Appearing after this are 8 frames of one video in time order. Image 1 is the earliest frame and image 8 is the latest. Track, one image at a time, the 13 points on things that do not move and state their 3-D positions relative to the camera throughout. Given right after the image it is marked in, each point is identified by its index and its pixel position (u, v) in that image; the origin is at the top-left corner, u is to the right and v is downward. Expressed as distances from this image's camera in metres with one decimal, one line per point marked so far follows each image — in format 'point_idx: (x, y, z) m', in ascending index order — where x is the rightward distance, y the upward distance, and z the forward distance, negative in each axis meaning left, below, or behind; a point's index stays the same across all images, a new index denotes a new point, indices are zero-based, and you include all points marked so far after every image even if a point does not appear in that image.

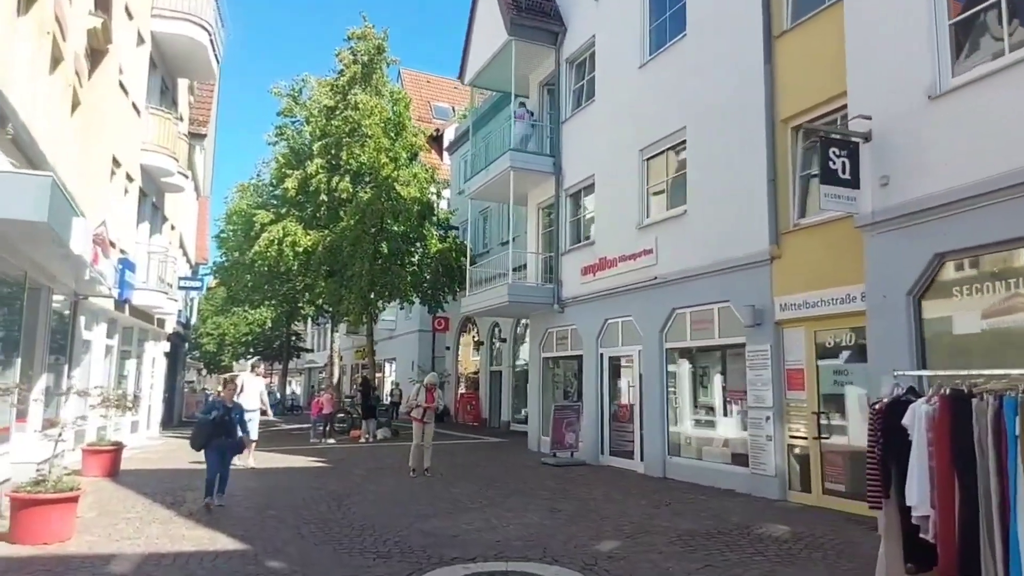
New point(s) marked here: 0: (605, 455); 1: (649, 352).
0: (+2.1, -3.8, +15.8) m
1: (+2.8, -1.3, +14.3) m
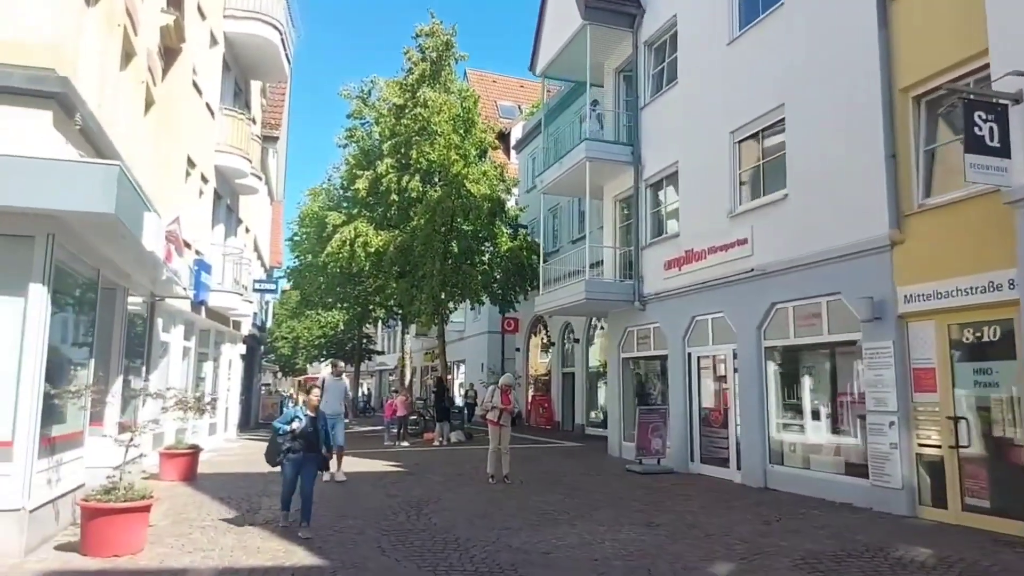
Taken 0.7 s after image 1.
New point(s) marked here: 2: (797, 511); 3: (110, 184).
0: (+3.9, -3.7, +14.7) m
1: (+4.4, -1.2, +13.1) m
2: (+4.2, -3.3, +10.3) m
3: (-4.1, +1.1, +7.1) m
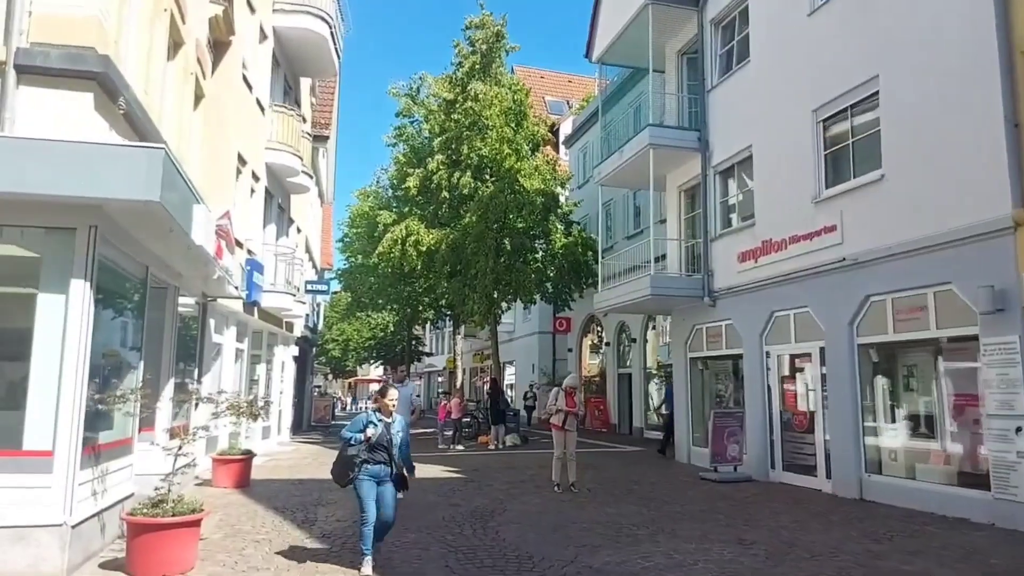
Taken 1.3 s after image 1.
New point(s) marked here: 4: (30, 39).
0: (+5.1, -3.5, +13.5) m
1: (+5.6, -1.0, +12.0) m
2: (+5.2, -3.2, +9.2) m
3: (-3.3, +1.1, +6.5) m
4: (-4.7, +2.4, +6.8) m
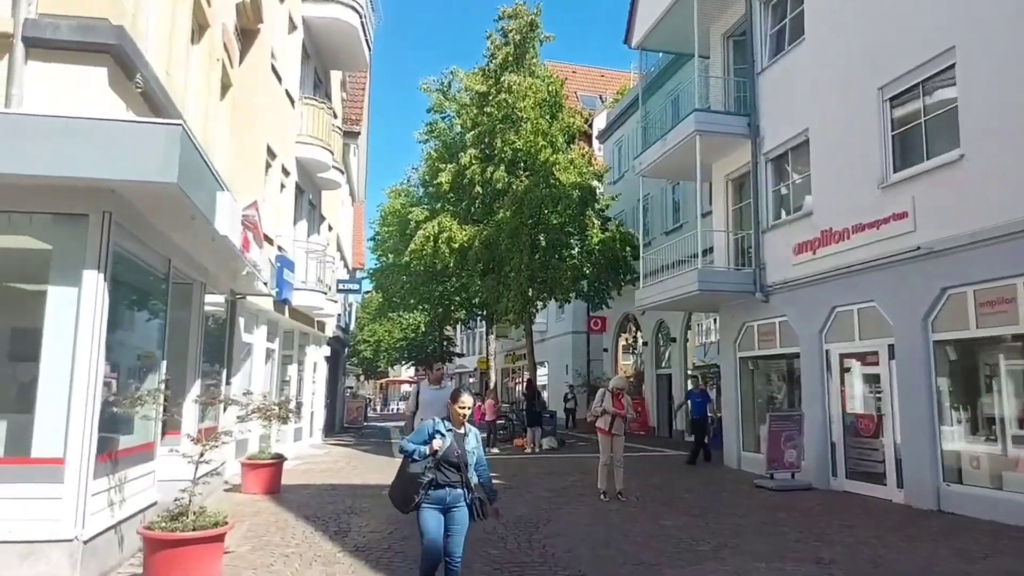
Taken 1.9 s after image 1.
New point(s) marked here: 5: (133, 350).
0: (+5.9, -3.4, +12.6) m
1: (+6.2, -0.9, +11.0) m
2: (+5.8, -3.0, +8.2) m
3: (-2.9, +1.2, +6.0) m
4: (-4.3, +2.5, +6.3) m
5: (-4.0, -0.7, +7.4) m
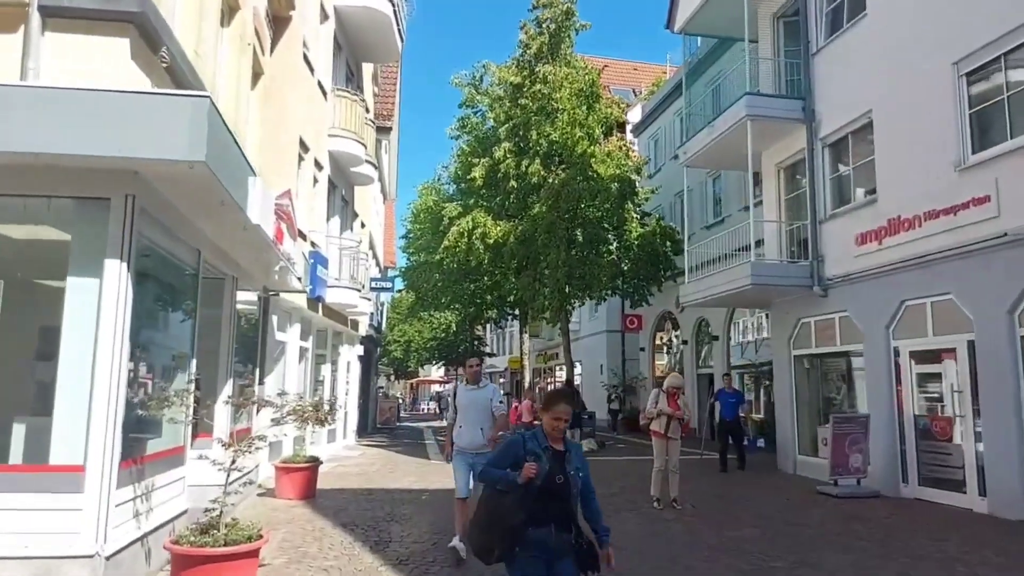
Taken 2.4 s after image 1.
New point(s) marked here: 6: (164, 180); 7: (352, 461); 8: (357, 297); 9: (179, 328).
0: (+6.7, -3.3, +11.7) m
1: (+6.9, -0.8, +10.1) m
2: (+6.4, -2.9, +7.3) m
3: (-2.4, +1.3, +5.4) m
4: (-3.8, +2.6, +5.8) m
5: (-3.5, -0.6, +6.9) m
6: (-2.9, +0.9, +5.9) m
7: (-3.8, -4.1, +16.6) m
8: (-3.7, -0.2, +16.6) m
9: (-3.5, -0.4, +7.3) m
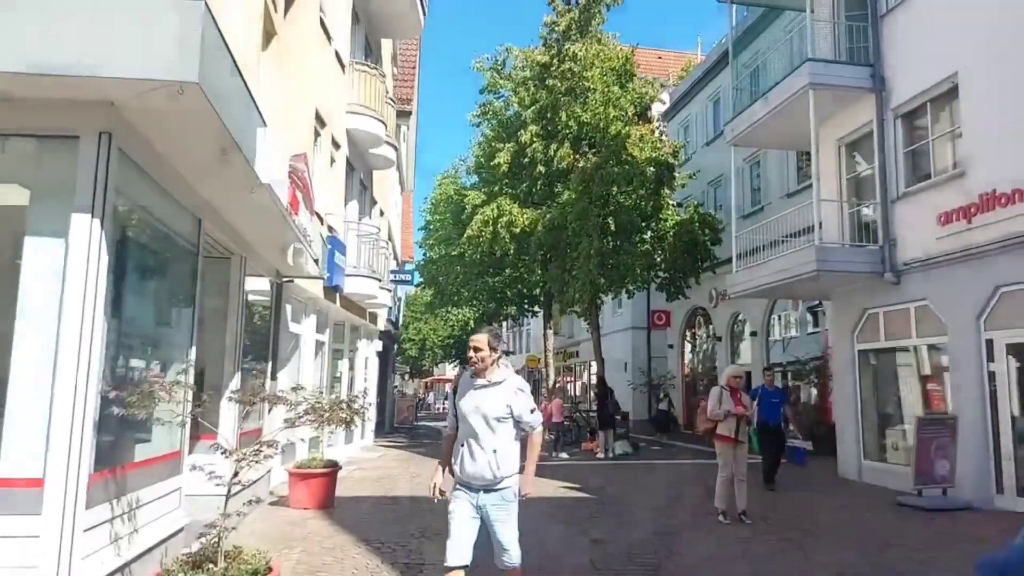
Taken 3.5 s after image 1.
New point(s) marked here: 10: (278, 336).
0: (+7.3, -3.1, +10.3) m
1: (+7.5, -0.6, +8.7) m
2: (+6.9, -2.7, +5.9) m
3: (-1.9, +1.5, +4.1) m
4: (-3.3, +2.8, +4.6) m
5: (-2.9, -0.4, +5.7) m
6: (-2.4, +1.1, +4.6) m
7: (-3.1, -3.9, +15.3) m
8: (-3.0, 0.0, +15.3) m
9: (-3.0, -0.2, +6.1) m
10: (-3.8, -0.8, +11.3) m
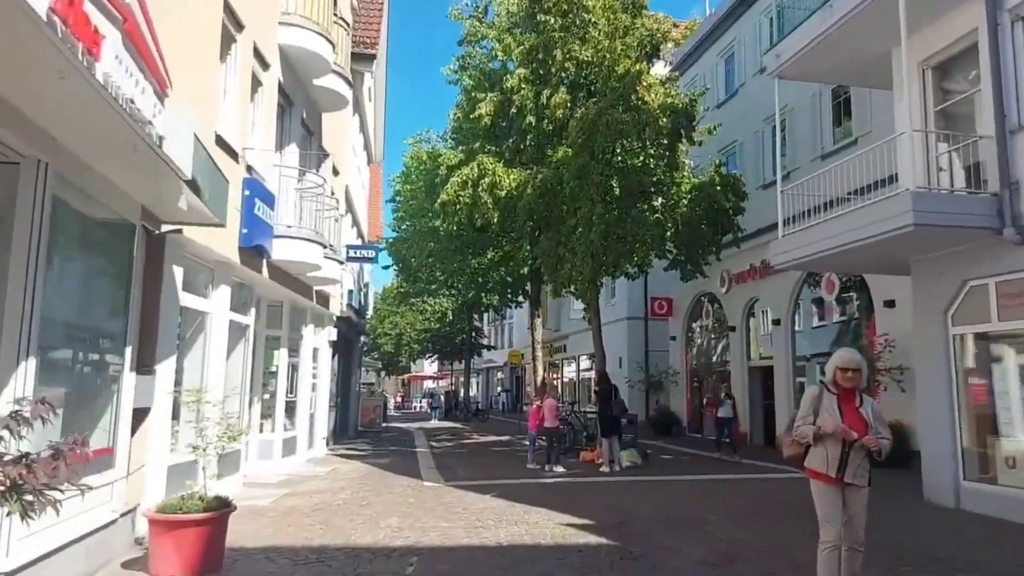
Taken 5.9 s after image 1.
0: (+7.1, -2.6, +7.0) m
1: (+7.4, -0.1, +5.4) m
2: (+6.9, -2.2, +2.6) m
3: (-1.9, +2.0, +0.6) m
4: (-3.2, +3.3, +1.0) m
5: (-2.9, +0.2, +2.1) m
6: (-2.4, +1.6, +1.1) m
7: (-3.4, -3.3, +11.8) m
8: (-3.2, +0.6, +11.8) m
9: (-3.0, +0.3, +2.5) m
10: (-4.0, -0.2, +7.7) m
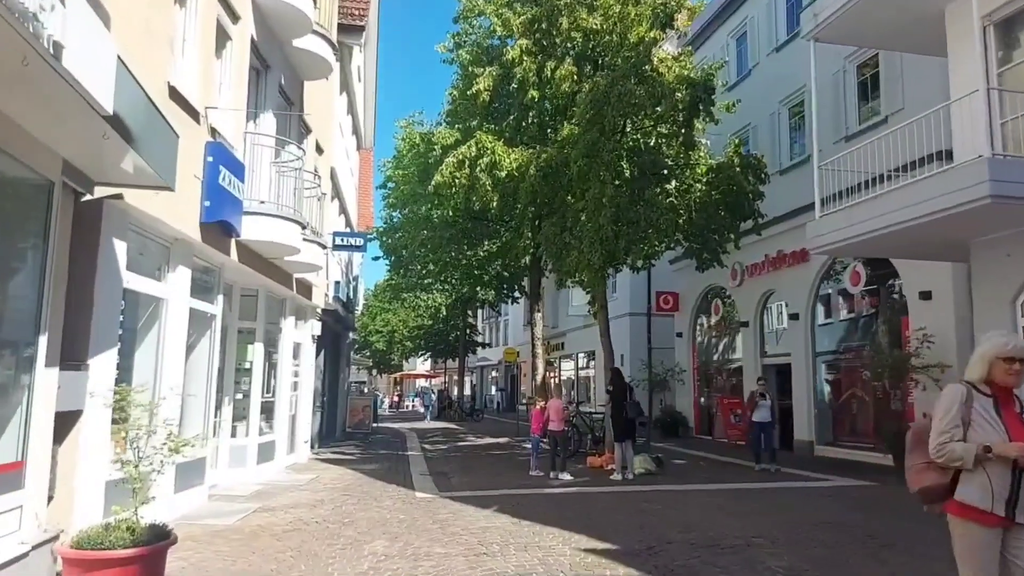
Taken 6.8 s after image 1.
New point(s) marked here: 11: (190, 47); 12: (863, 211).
0: (+7.2, -2.4, +5.7) m
1: (+7.6, +0.1, +4.1) m
2: (+7.1, -2.0, +1.3) m
3: (-1.7, +2.2, -0.8) m
4: (-3.0, +3.5, -0.4) m
5: (-2.8, +0.4, +0.7) m
6: (-2.2, +1.8, -0.3) m
7: (-3.3, -3.1, +10.4) m
8: (-3.2, +0.8, +10.4) m
9: (-2.8, +0.5, +1.1) m
10: (-3.9, 0.0, +6.3) m
11: (-3.8, +2.9, +8.4) m
12: (+5.0, +1.1, +10.2) m
